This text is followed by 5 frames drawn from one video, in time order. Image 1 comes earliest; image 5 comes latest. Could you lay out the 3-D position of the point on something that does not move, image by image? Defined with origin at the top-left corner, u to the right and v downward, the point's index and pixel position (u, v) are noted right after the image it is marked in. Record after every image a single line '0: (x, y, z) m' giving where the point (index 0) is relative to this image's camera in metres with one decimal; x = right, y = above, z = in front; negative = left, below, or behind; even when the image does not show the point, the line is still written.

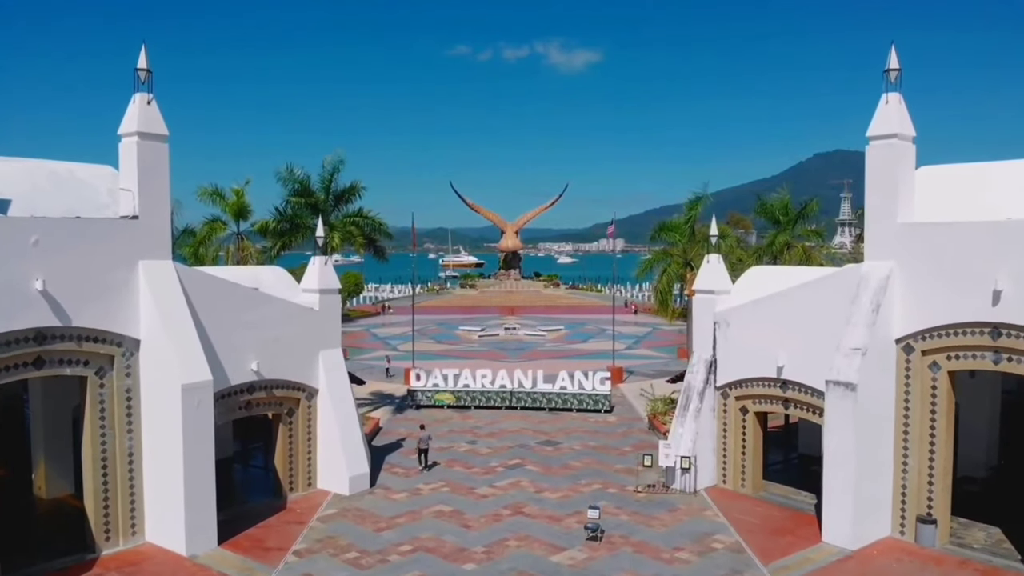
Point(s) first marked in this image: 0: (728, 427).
0: (+4.5, -2.9, +16.2) m
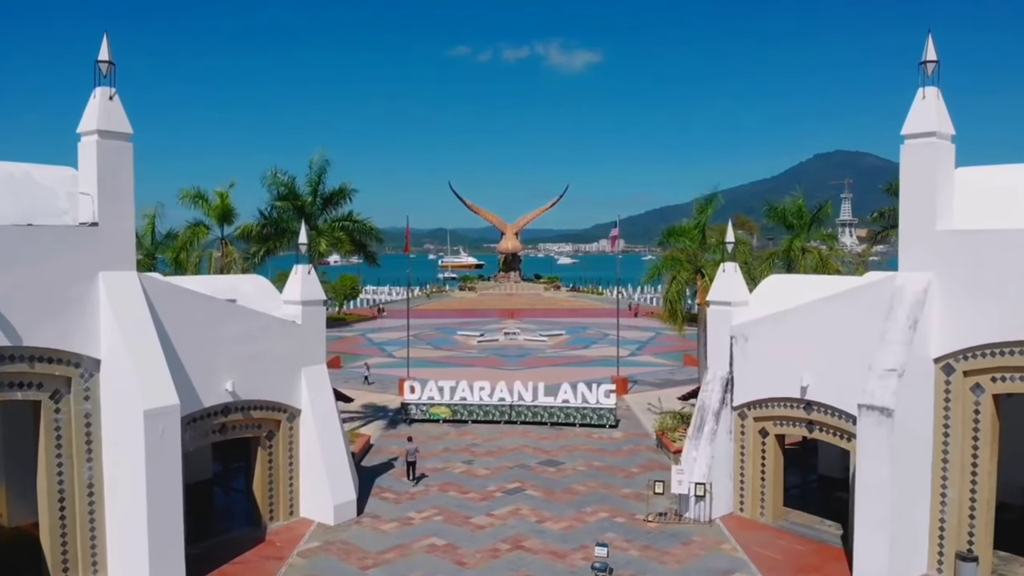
0: (+4.5, -3.1, +15.0) m
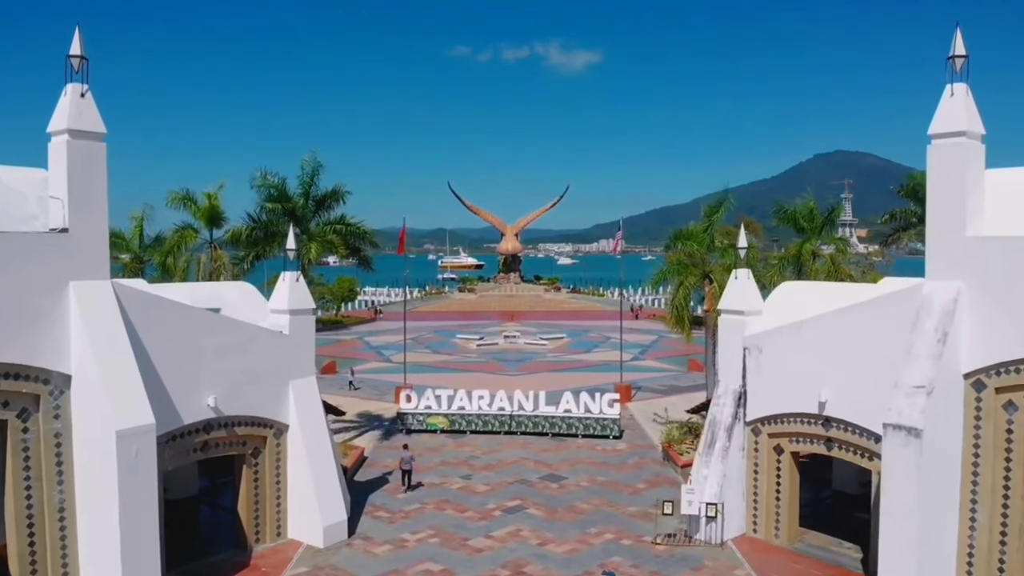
0: (+4.5, -3.3, +14.1) m
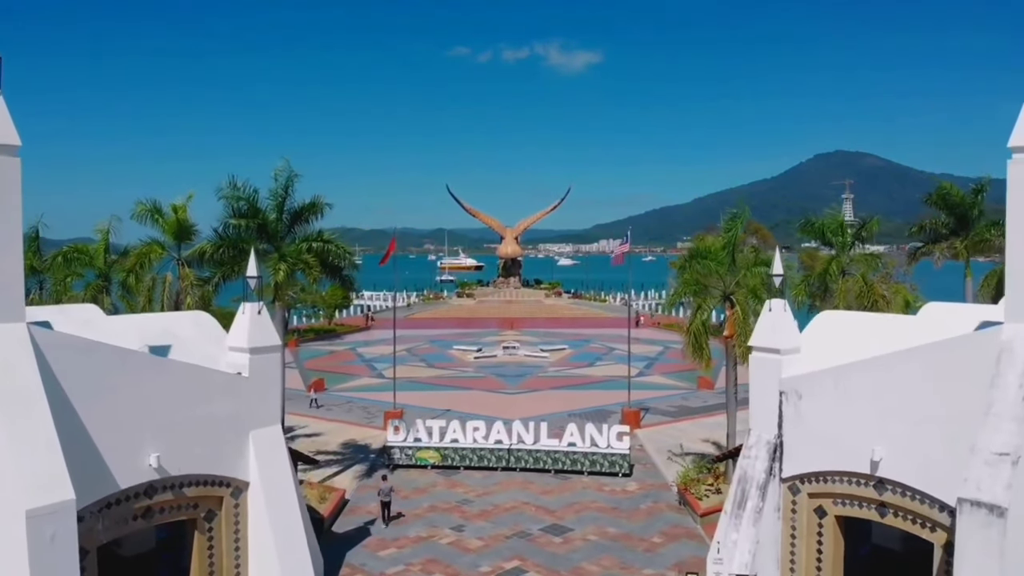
0: (+4.5, -3.8, +12.1) m
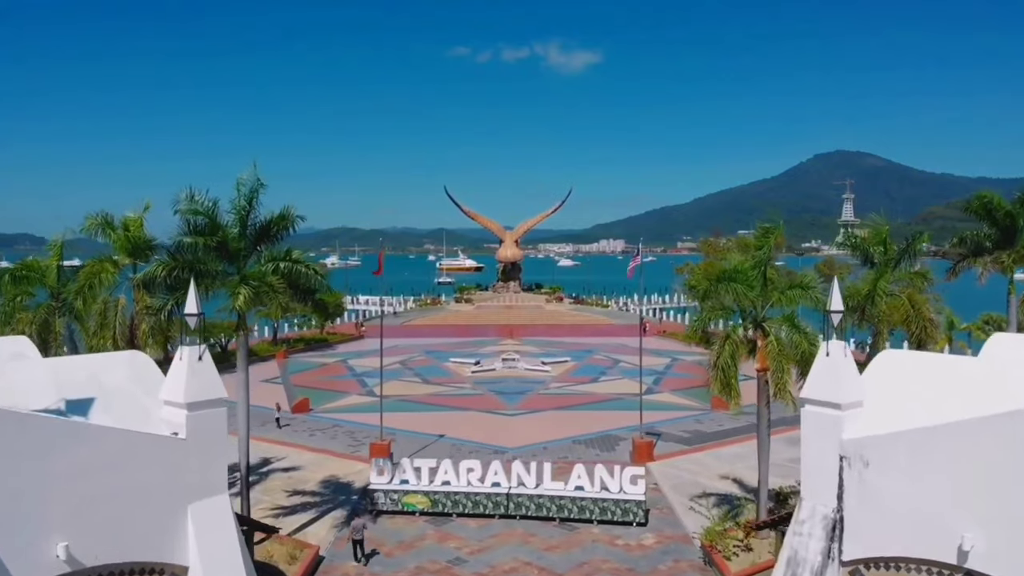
0: (+4.4, -4.3, +9.9) m
